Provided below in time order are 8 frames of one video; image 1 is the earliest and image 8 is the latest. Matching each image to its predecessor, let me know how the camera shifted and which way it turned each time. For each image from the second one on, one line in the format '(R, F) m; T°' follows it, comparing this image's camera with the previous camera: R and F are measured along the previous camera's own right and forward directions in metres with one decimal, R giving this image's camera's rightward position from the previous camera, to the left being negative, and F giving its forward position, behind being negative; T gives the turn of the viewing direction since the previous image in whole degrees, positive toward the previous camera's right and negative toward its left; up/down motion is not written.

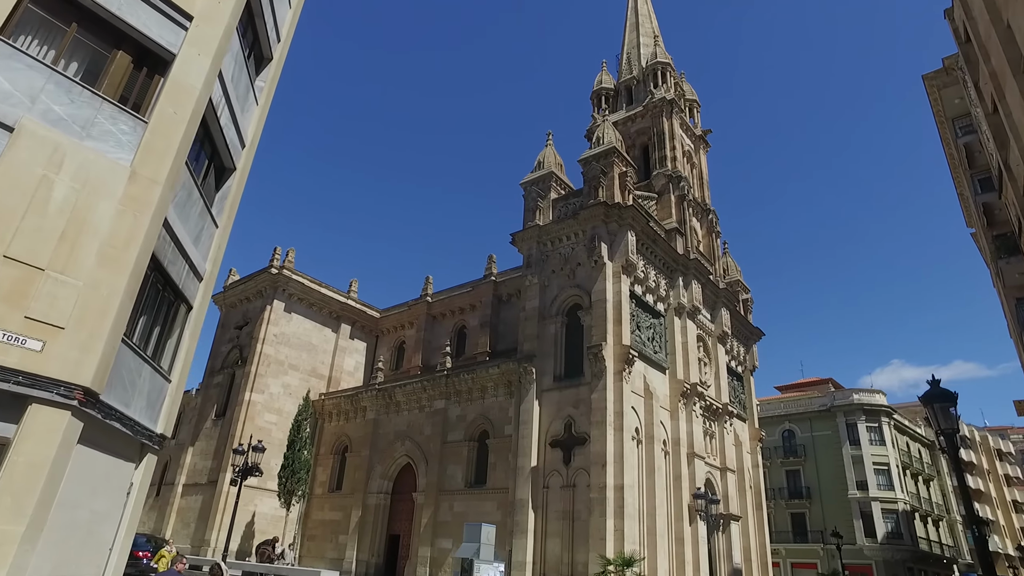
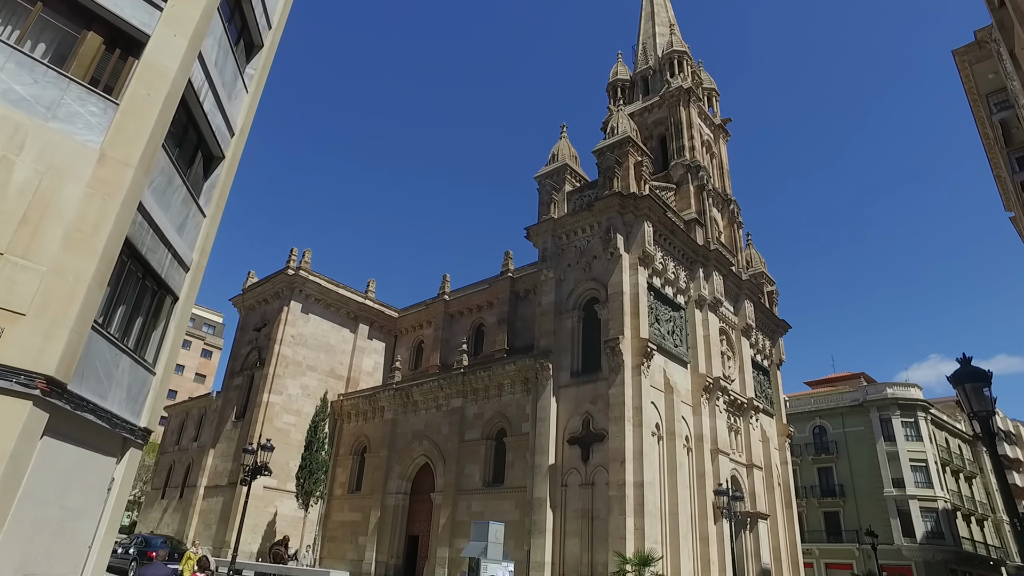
(+0.4, +0.5) m; -2°
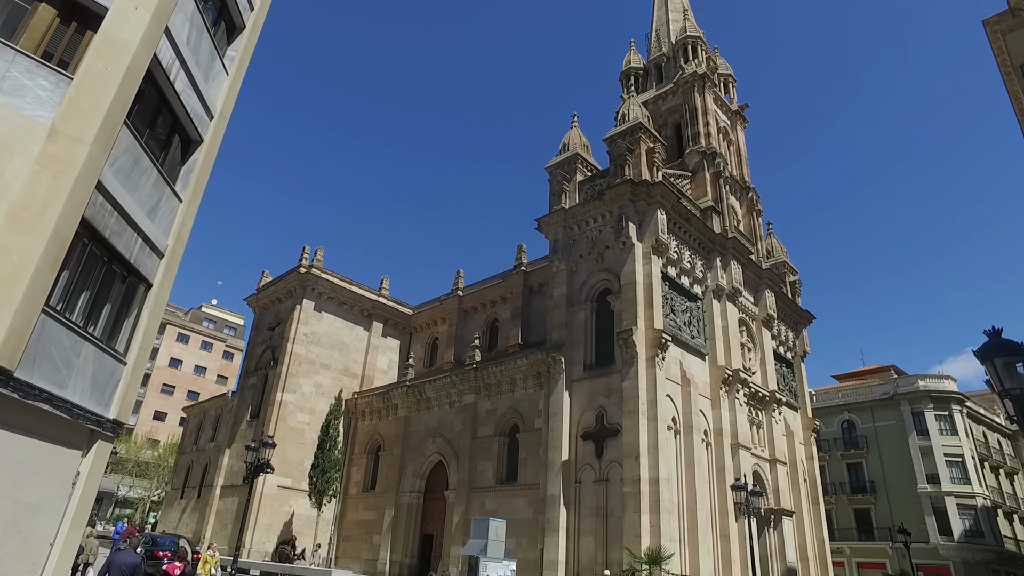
(+0.5, +0.5) m; -2°
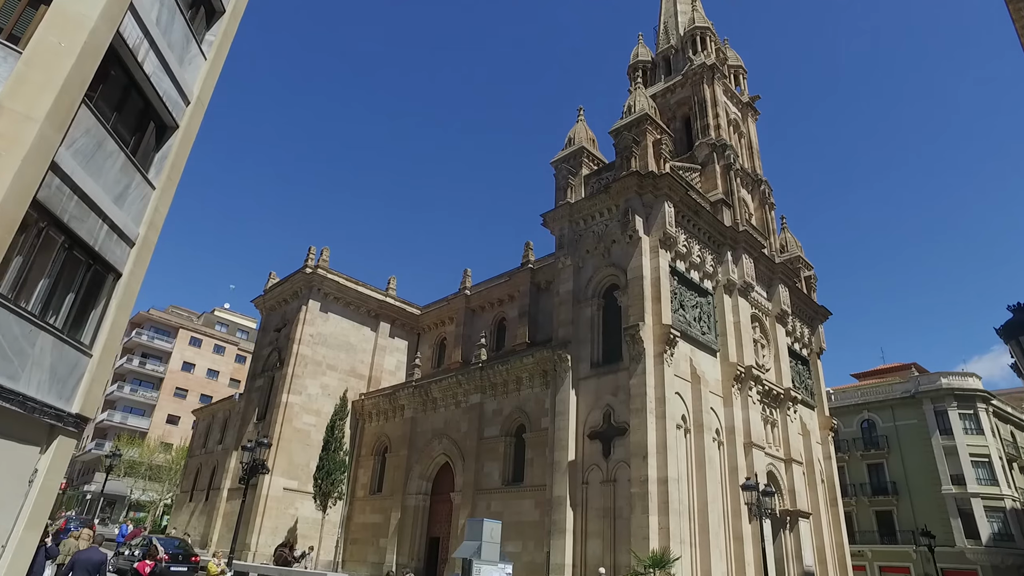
(+0.4, +0.5) m; -1°
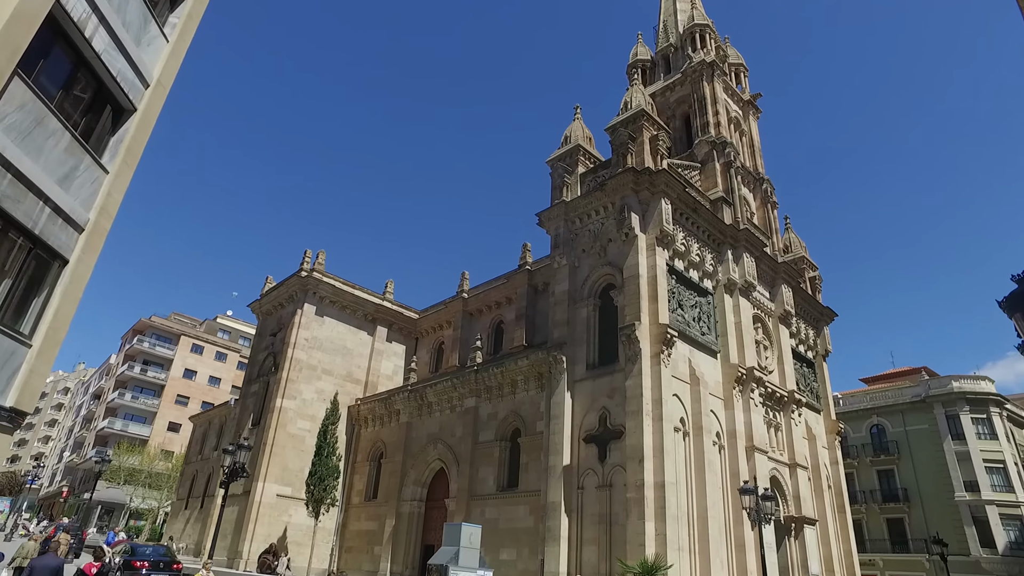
(+0.5, +0.5) m; -1°
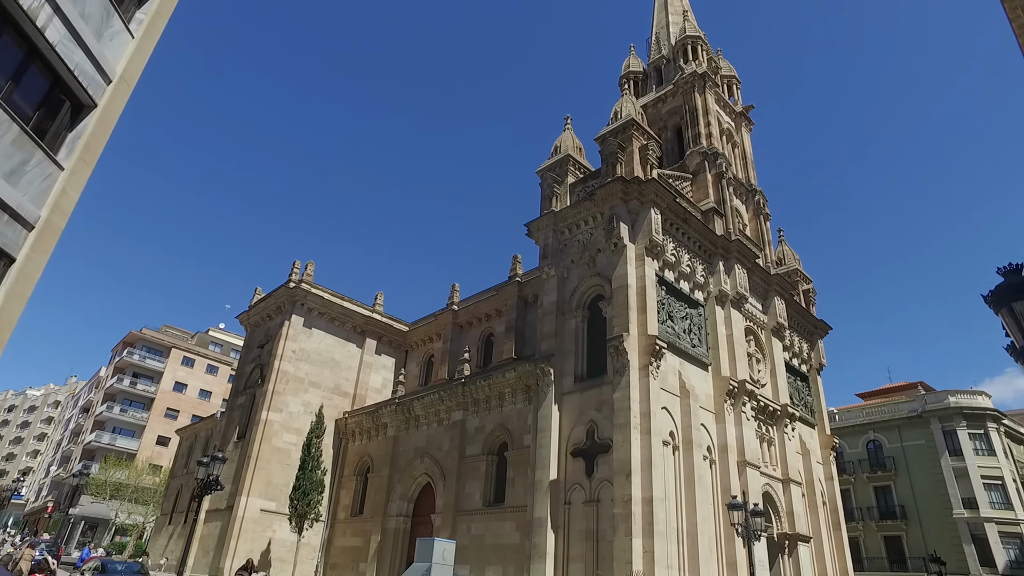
(+0.4, +0.3) m; 0°
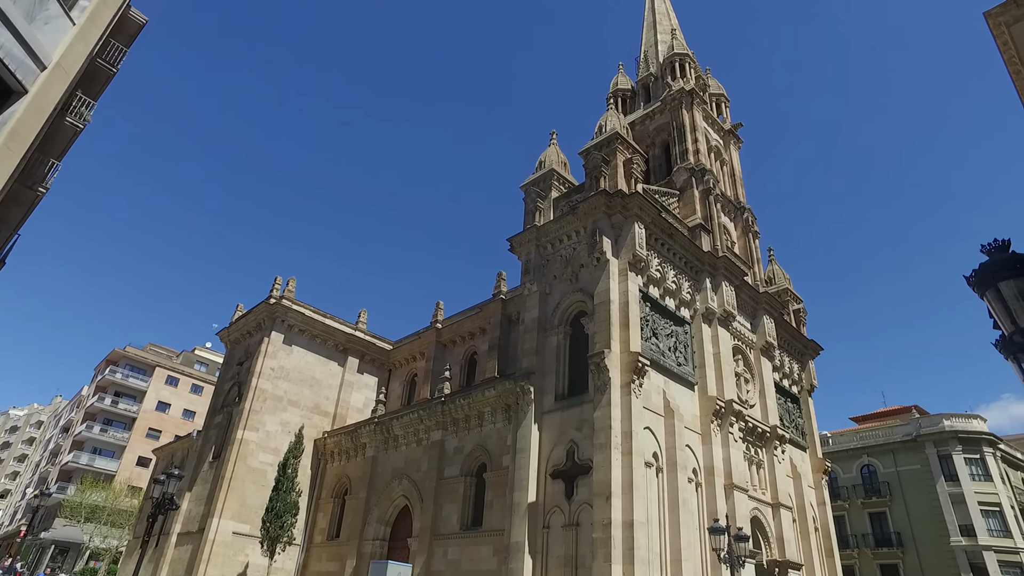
(+0.5, +0.5) m; 0°
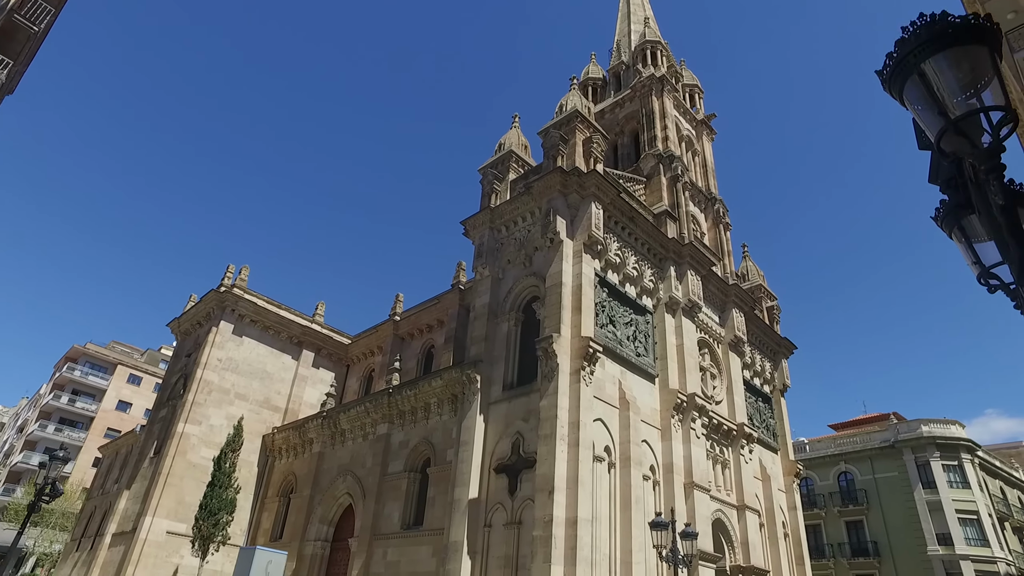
(+1.3, +1.2) m; +1°
